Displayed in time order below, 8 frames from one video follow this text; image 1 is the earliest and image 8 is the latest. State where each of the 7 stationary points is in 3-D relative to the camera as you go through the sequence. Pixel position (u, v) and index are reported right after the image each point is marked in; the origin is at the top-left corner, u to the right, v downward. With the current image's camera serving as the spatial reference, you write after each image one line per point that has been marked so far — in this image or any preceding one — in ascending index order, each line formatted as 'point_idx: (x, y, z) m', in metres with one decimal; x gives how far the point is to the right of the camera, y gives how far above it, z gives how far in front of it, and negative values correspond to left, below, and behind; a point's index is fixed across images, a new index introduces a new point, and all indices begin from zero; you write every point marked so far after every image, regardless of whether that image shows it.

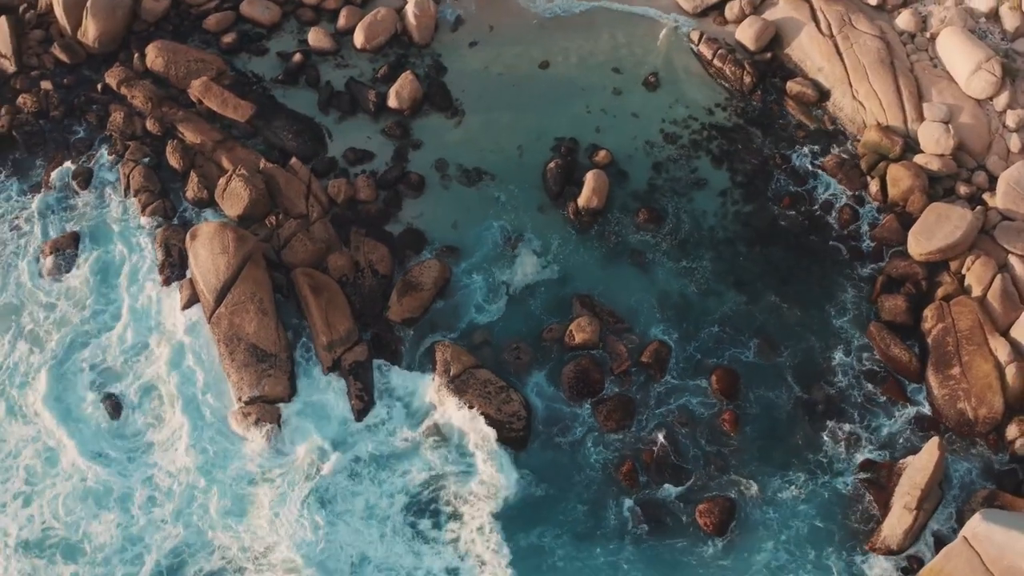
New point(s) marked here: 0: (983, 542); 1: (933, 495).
0: (+9.3, -5.2, +17.7) m
1: (+9.2, -4.6, +19.3) m
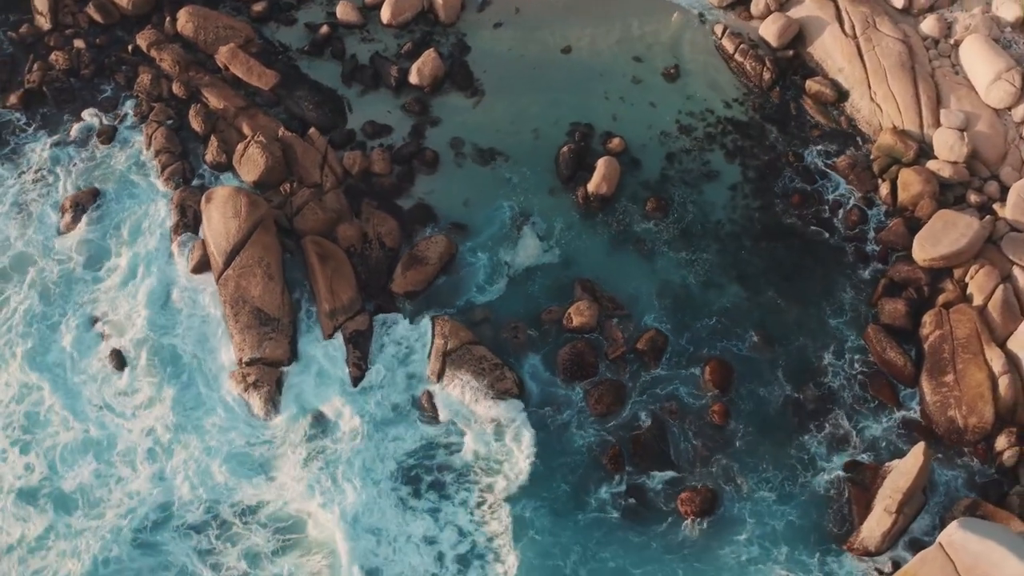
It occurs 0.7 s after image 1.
0: (+8.8, -5.3, +17.6) m
1: (+8.8, -4.6, +19.2) m
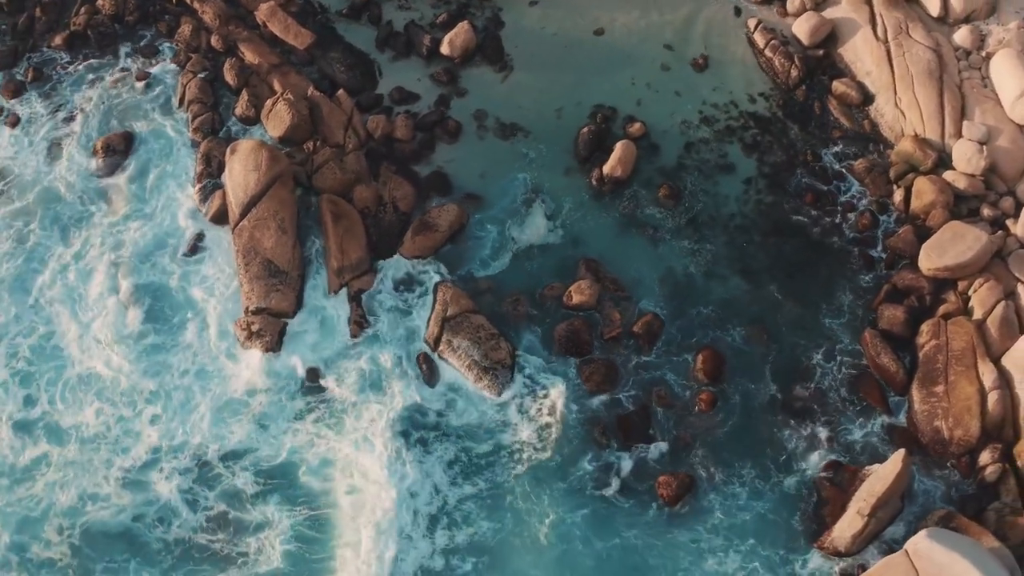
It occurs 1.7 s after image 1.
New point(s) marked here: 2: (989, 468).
0: (+8.1, -5.4, +17.5) m
1: (+8.2, -4.8, +19.1) m
2: (+10.4, -3.9, +19.2) m
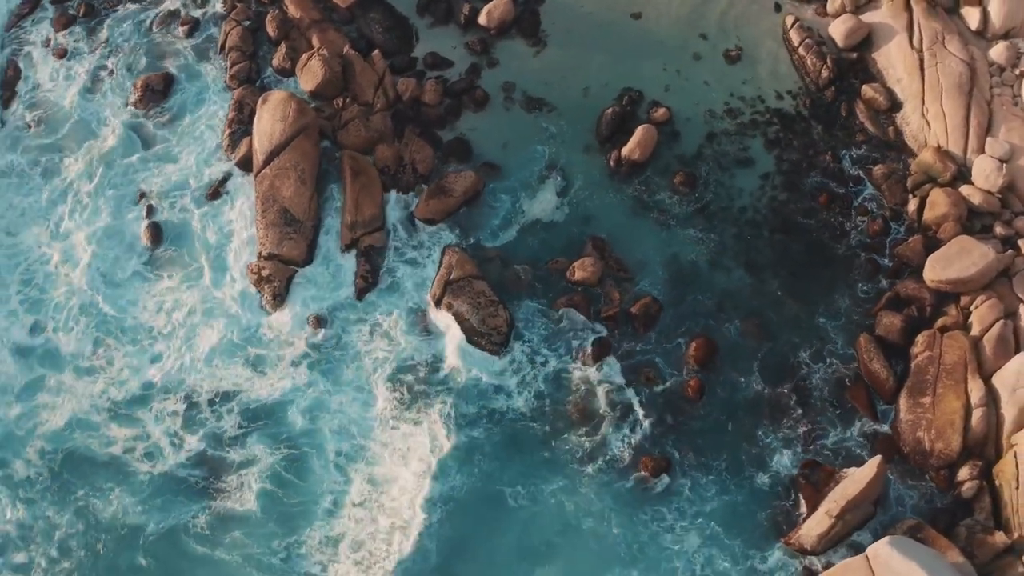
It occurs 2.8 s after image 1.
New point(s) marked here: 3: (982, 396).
0: (+7.3, -5.5, +17.5) m
1: (+7.6, -4.8, +19.1) m
2: (+9.9, -4.3, +19.1) m
3: (+10.4, -2.4, +19.4) m
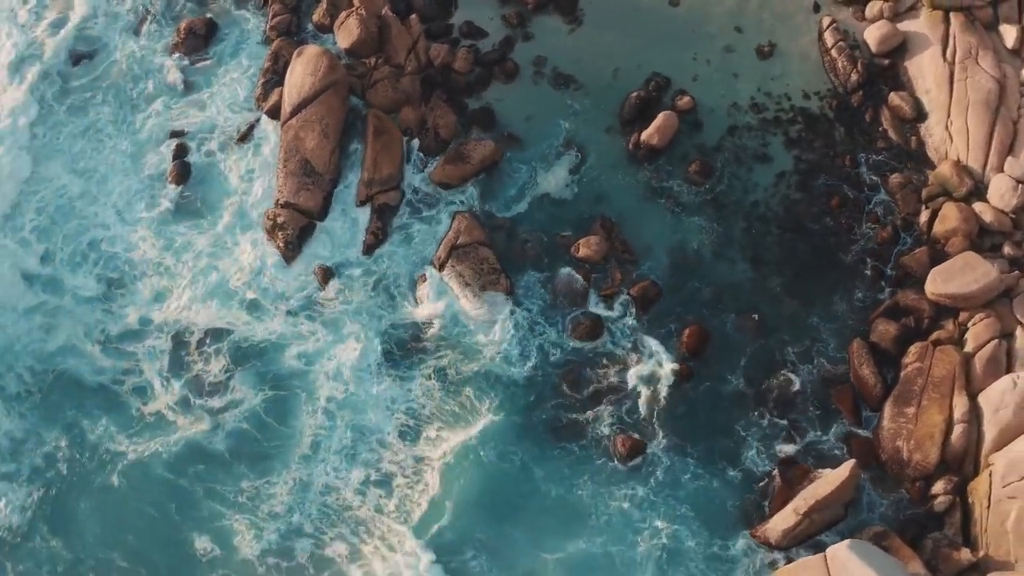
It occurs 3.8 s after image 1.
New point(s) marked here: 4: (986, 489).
0: (+6.6, -5.6, +17.6) m
1: (+6.9, -4.9, +19.2) m
2: (+9.3, -4.6, +19.0) m
3: (+10.0, -2.7, +19.3) m
4: (+9.9, -4.2, +18.4) m
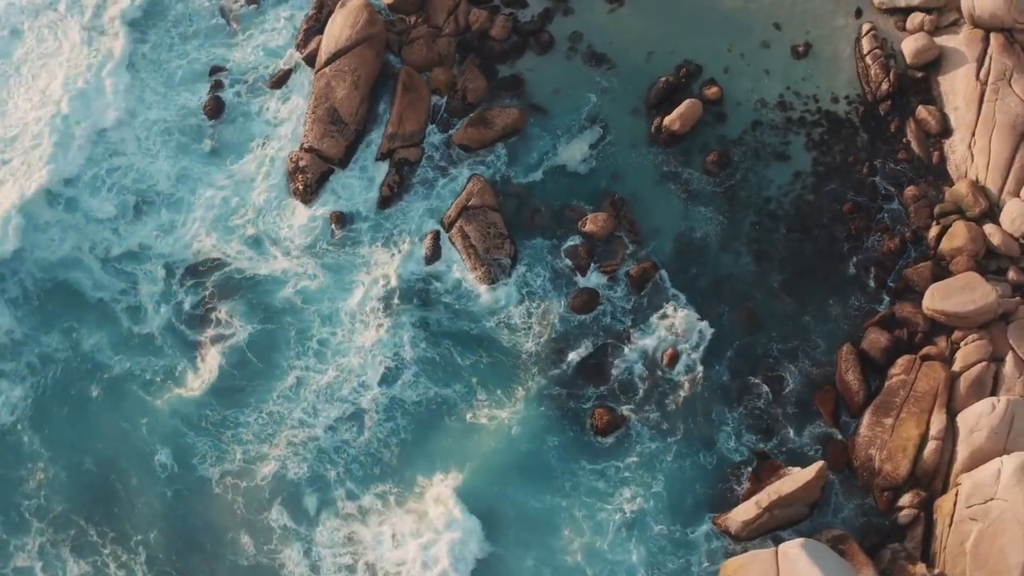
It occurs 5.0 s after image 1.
0: (+5.7, -5.5, +17.8) m
1: (+6.2, -4.9, +19.3) m
2: (+8.5, -4.8, +19.1) m
3: (+9.5, -3.1, +19.3) m
4: (+9.2, -4.6, +18.4) m
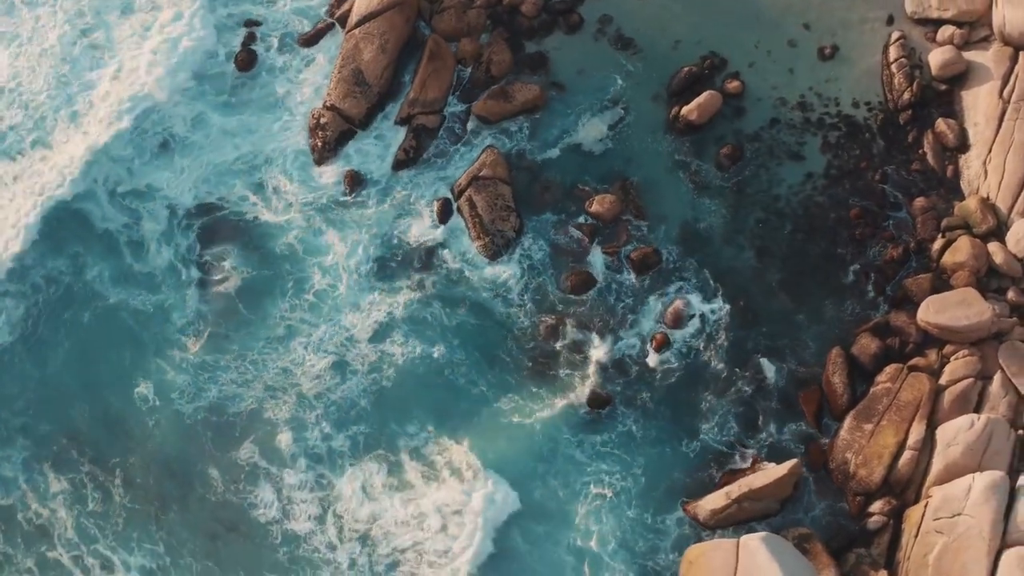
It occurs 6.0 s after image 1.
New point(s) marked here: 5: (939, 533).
0: (+5.0, -5.4, +18.0) m
1: (+5.6, -4.8, +19.5) m
2: (+7.9, -5.0, +19.2) m
3: (+9.0, -3.4, +19.4) m
4: (+8.6, -4.8, +18.4) m
5: (+8.7, -5.0, +17.9) m
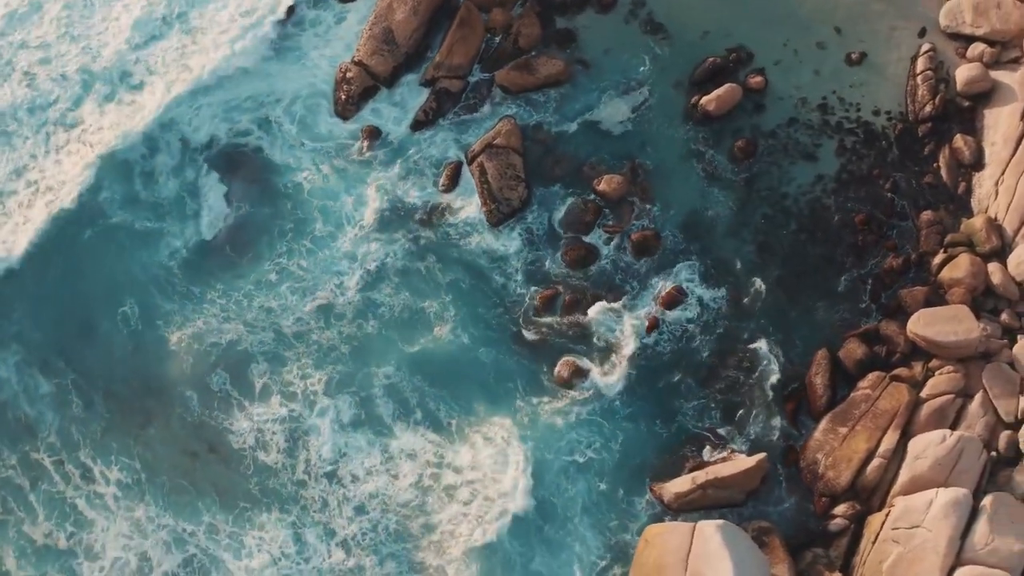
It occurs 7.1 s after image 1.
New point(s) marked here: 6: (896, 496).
0: (+4.2, -5.2, +18.2) m
1: (+4.9, -4.6, +19.7) m
2: (+7.2, -5.1, +19.3) m
3: (+8.5, -3.6, +19.4) m
4: (+7.8, -5.0, +18.6) m
5: (+7.9, -5.2, +18.0) m
6: (+8.3, -4.5, +18.9) m
